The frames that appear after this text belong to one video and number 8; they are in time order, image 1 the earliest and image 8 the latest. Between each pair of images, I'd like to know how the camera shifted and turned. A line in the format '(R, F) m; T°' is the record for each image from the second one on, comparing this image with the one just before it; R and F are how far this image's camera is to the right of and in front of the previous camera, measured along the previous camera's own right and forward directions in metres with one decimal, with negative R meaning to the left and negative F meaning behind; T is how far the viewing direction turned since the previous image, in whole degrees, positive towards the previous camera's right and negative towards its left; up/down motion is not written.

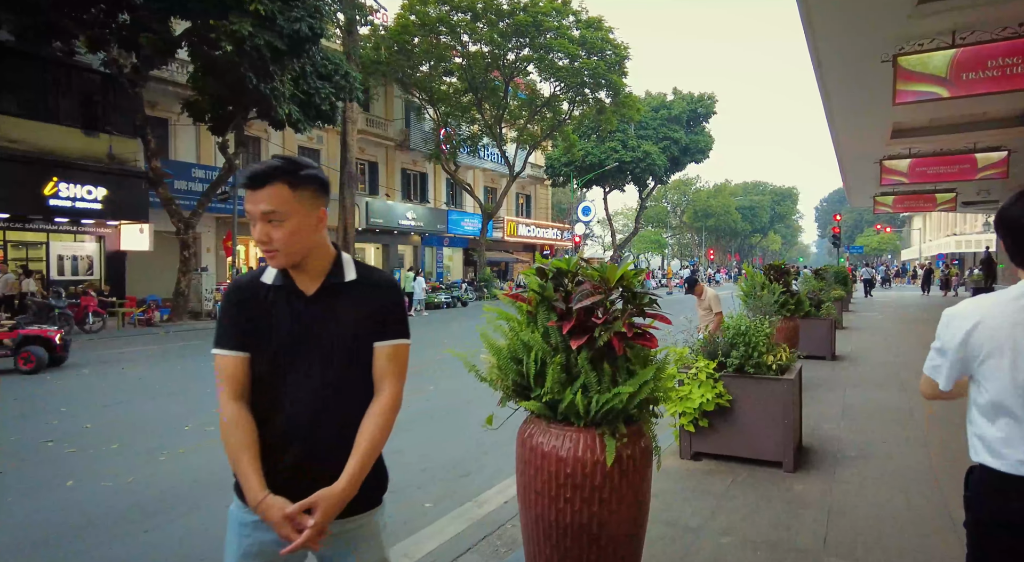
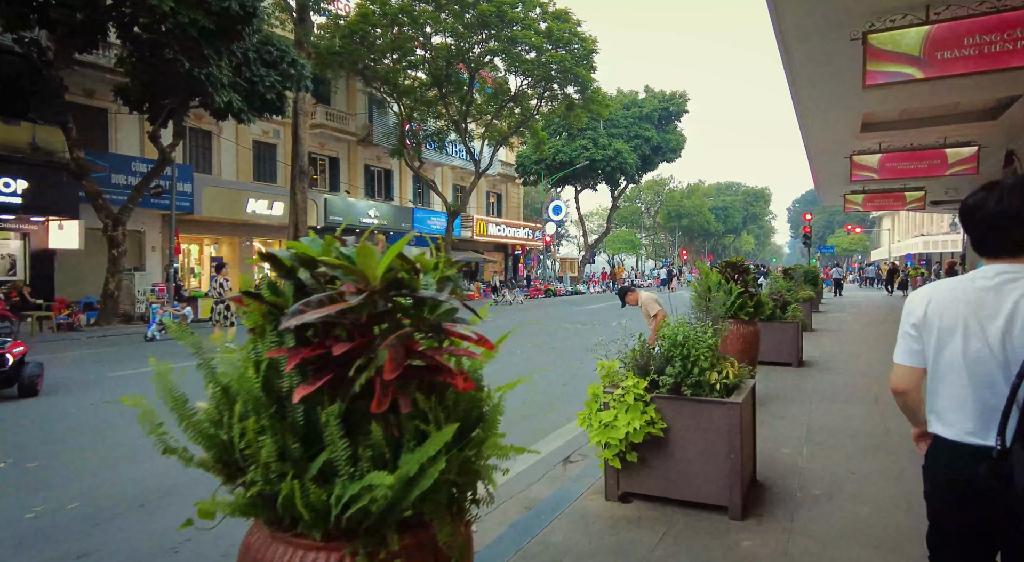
(+0.6, +0.9) m; +2°
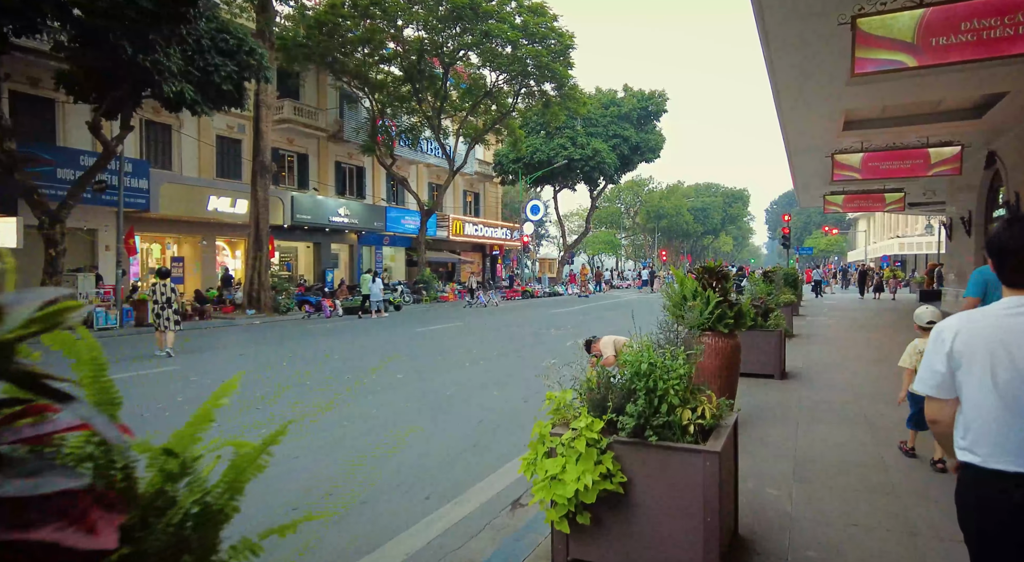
(+0.3, +0.8) m; +2°
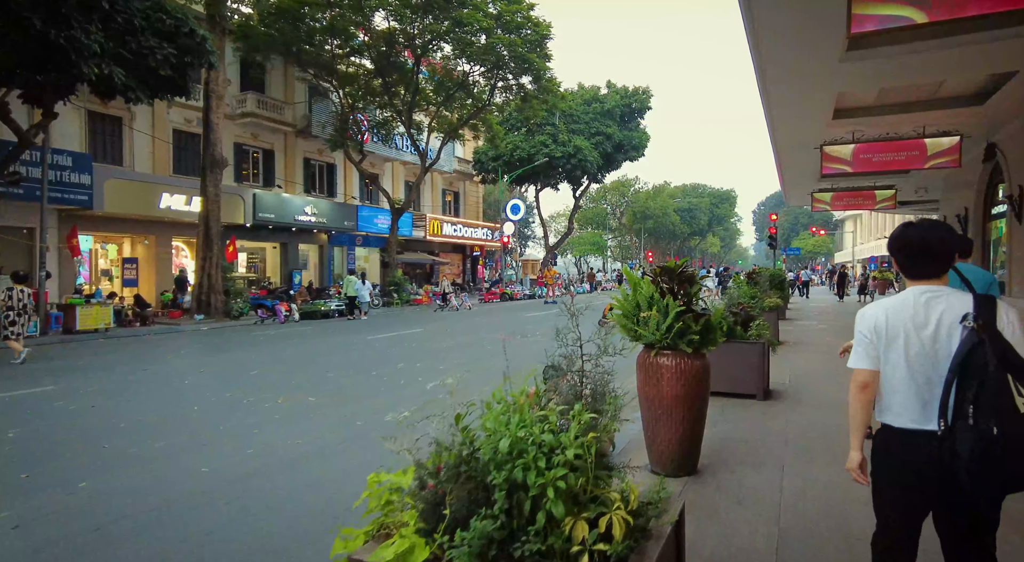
(+0.6, +1.3) m; +1°
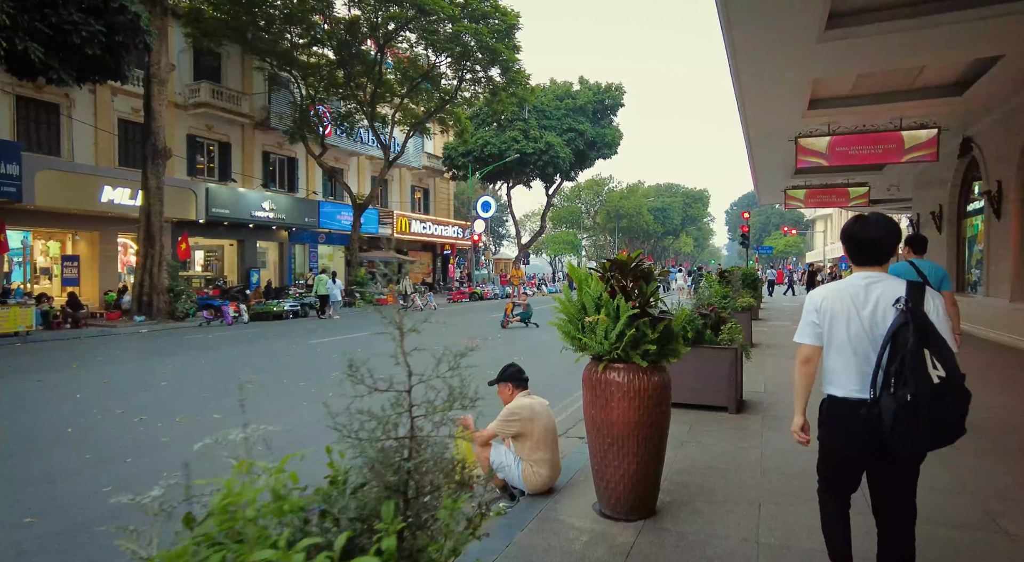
(+0.4, +0.9) m; +2°
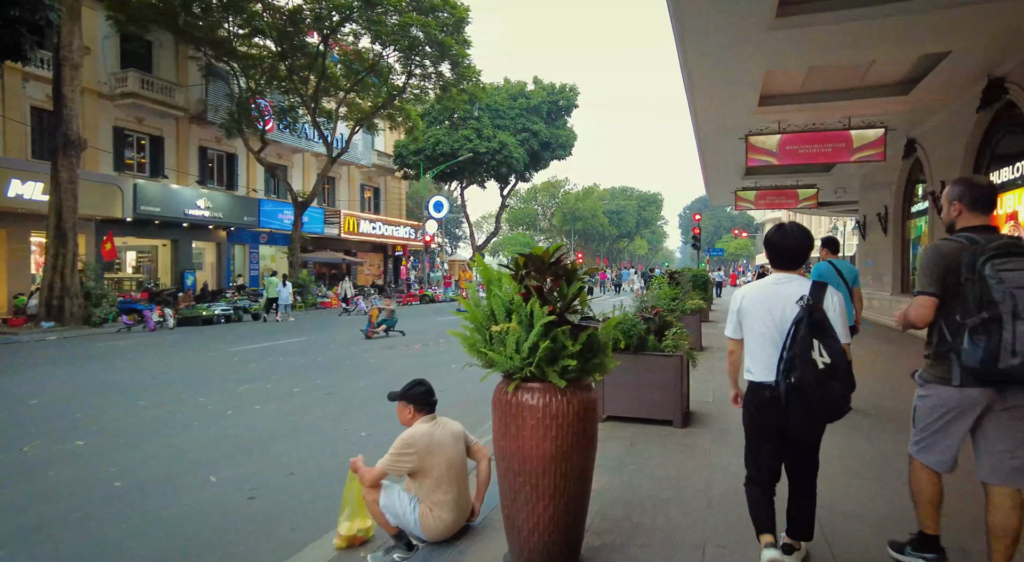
(+0.3, +0.7) m; +4°
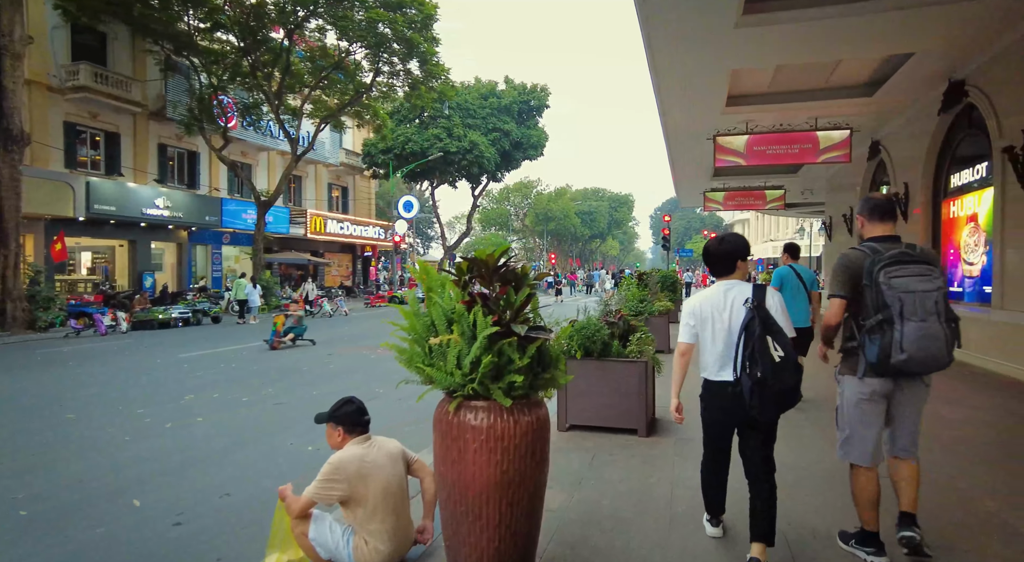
(+0.1, +0.3) m; +3°
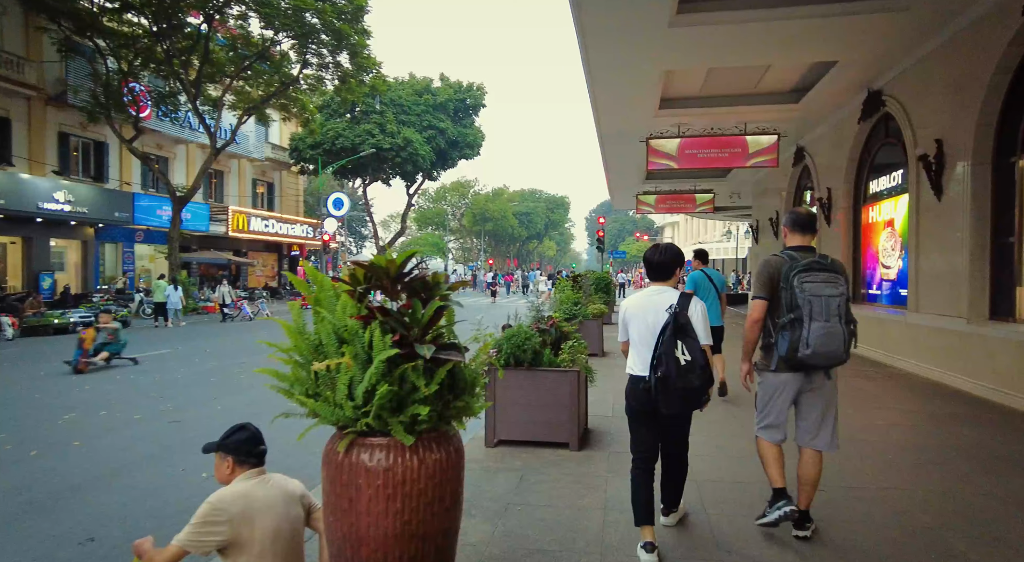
(+0.1, +0.4) m; +6°
